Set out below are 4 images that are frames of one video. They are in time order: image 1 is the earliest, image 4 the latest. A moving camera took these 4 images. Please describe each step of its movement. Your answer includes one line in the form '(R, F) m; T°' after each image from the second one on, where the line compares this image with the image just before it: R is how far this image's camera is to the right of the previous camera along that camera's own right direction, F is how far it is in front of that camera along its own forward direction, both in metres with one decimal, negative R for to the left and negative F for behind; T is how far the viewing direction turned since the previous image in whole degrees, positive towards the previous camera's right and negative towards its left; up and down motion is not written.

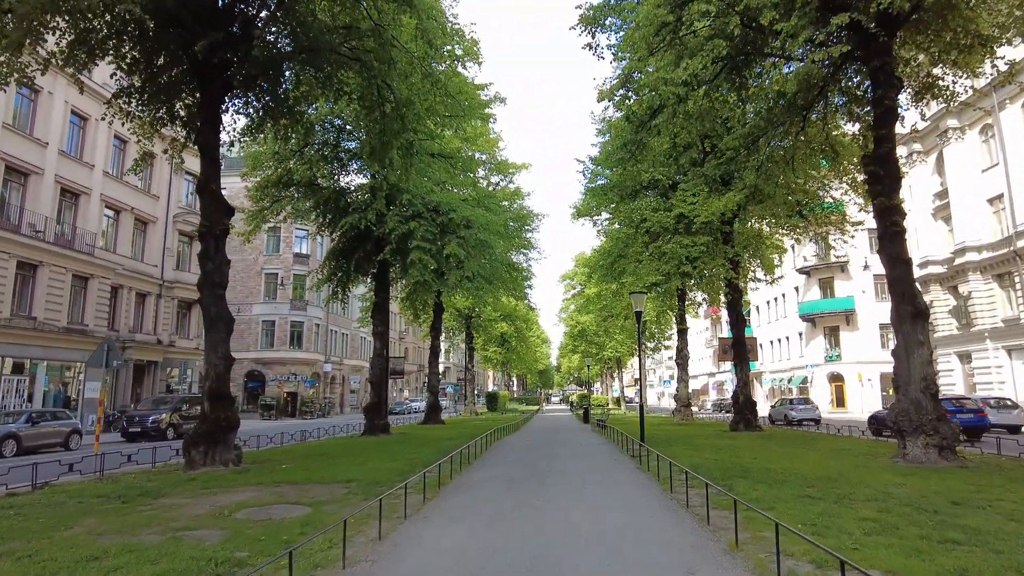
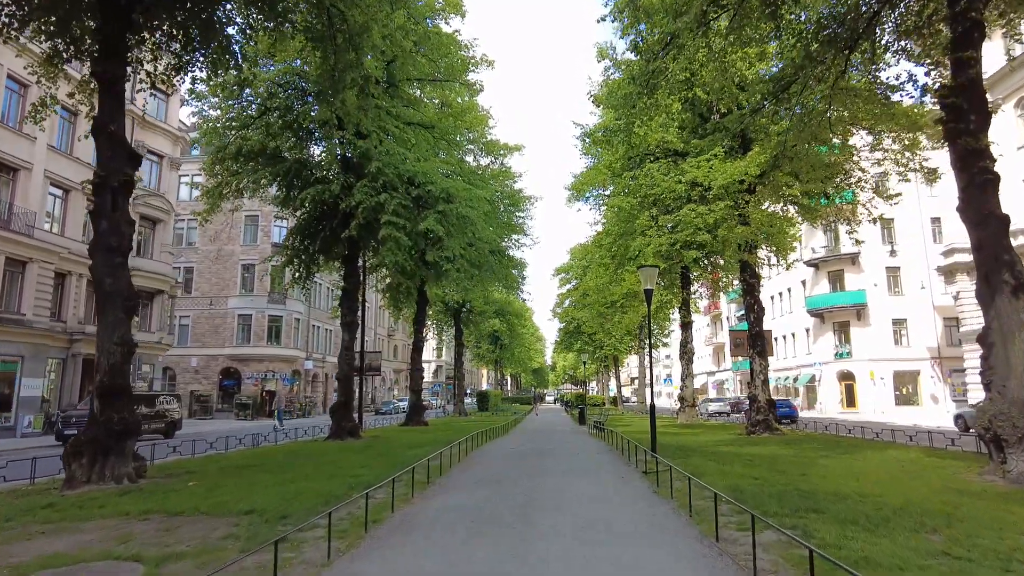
(+0.3, +3.1) m; 0°
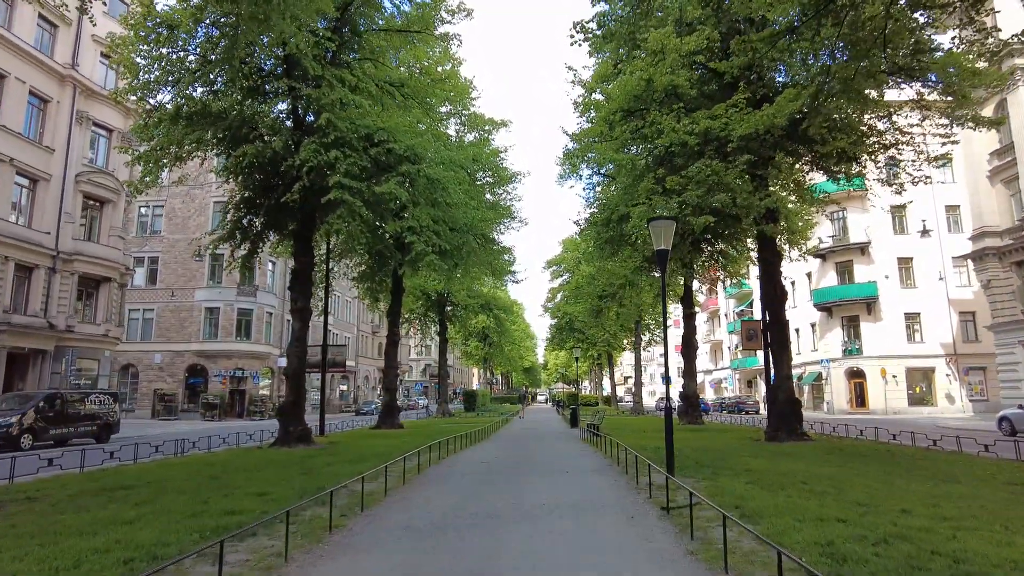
(+0.4, +3.4) m; +1°
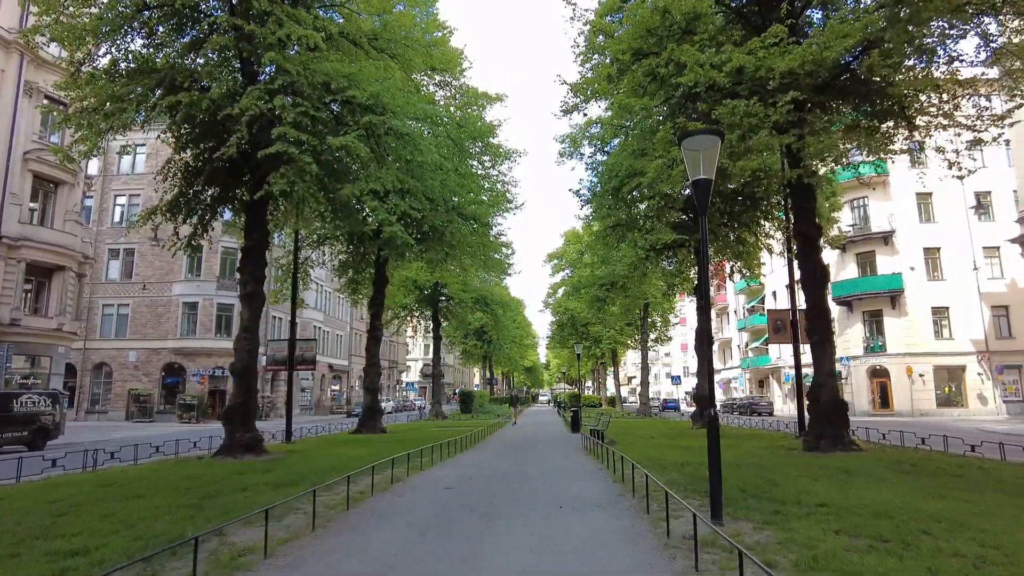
(+0.4, +3.1) m; 0°
